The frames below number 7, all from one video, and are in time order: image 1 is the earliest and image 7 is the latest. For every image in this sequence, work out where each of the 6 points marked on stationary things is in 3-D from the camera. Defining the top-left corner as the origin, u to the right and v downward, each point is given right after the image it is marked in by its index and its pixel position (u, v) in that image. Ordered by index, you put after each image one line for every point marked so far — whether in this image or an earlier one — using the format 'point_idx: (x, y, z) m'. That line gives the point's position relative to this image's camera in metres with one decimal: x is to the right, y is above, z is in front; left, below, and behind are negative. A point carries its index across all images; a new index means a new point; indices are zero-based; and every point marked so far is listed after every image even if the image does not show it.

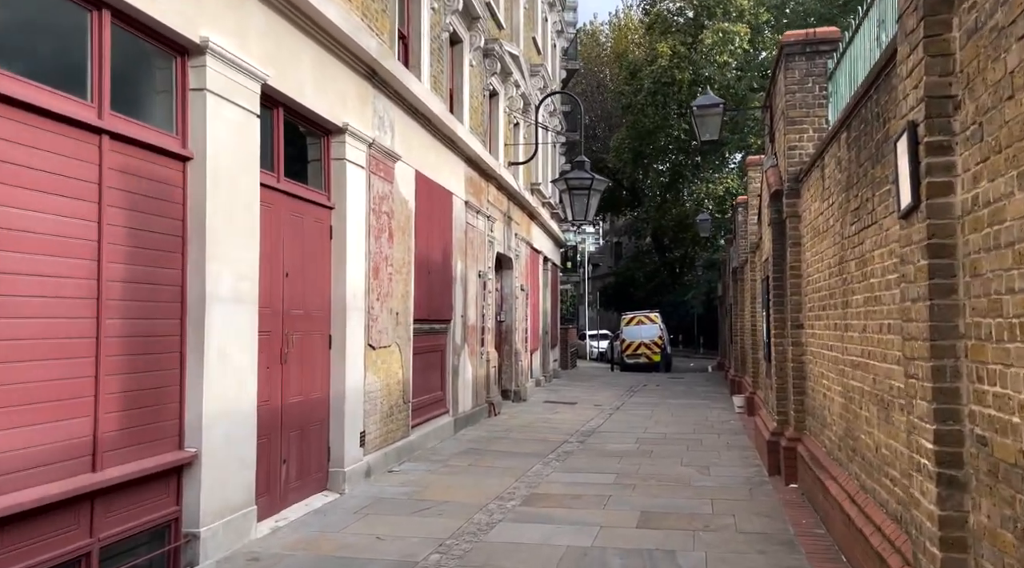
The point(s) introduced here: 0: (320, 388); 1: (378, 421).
0: (-1.9, -1.0, +8.6) m
1: (-1.5, -1.5, +10.0) m
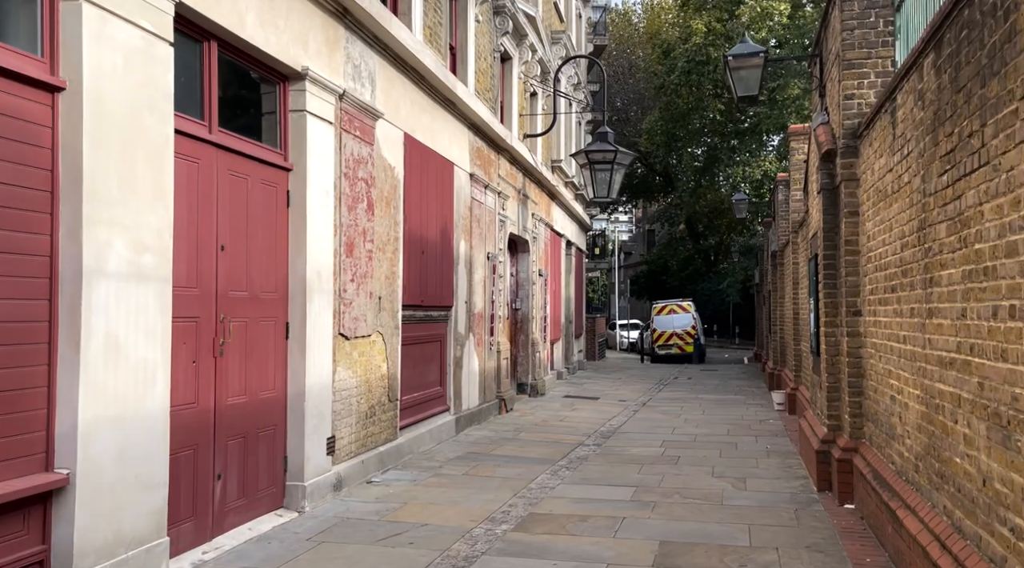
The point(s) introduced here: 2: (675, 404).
0: (-1.9, -0.8, +7.1) m
1: (-1.5, -1.3, +8.5) m
2: (+3.1, -2.3, +17.2) m
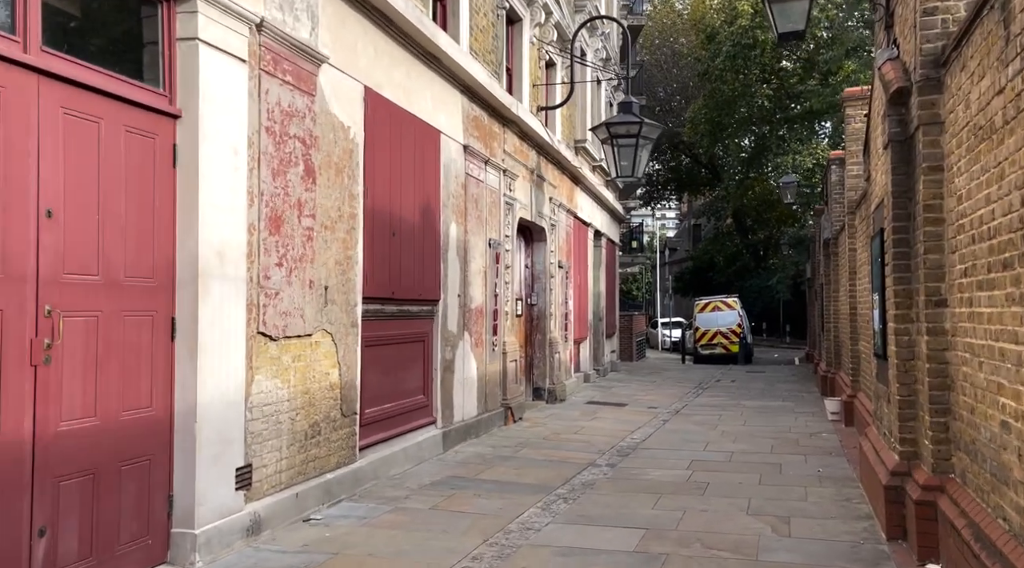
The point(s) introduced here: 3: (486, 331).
0: (-2.2, -0.7, +5.3) m
1: (-1.7, -1.2, +6.7) m
2: (+3.4, -2.2, +15.1) m
3: (-0.4, -0.6, +11.9) m
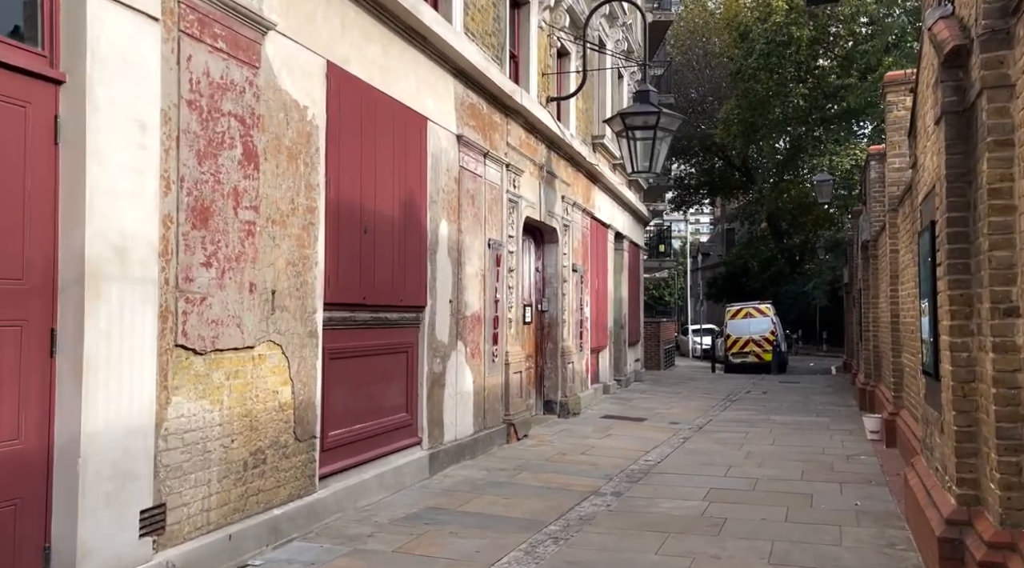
0: (-2.4, -0.7, +4.3) m
1: (-1.9, -1.3, +5.7) m
2: (+3.5, -2.3, +13.8) m
3: (-0.3, -0.7, +10.8) m
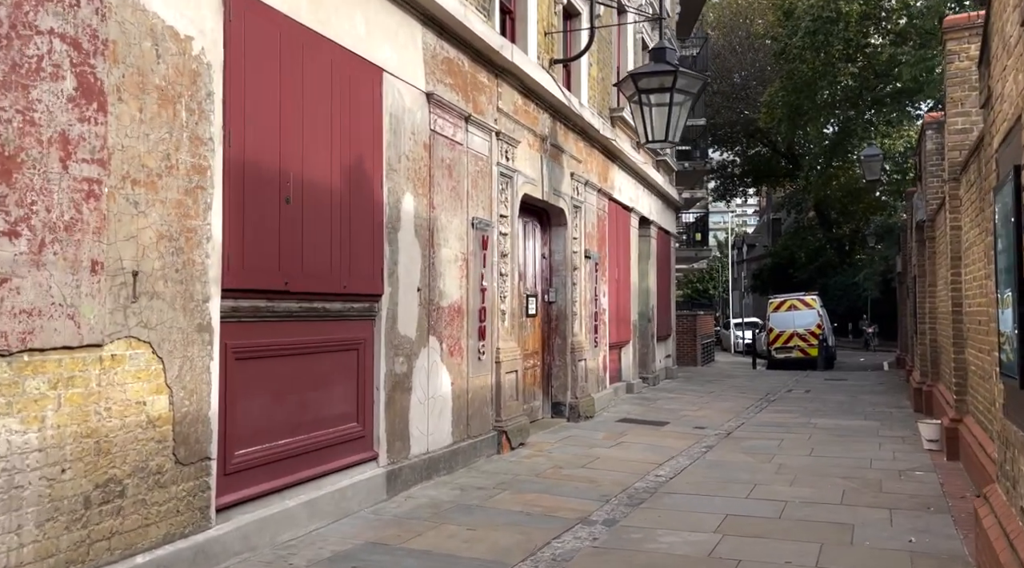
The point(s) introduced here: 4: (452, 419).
0: (-2.9, -0.6, +2.9) m
1: (-2.3, -1.1, +4.2) m
2: (+3.6, -2.1, +12.1) m
3: (-0.5, -0.5, +9.2) m
4: (-0.6, -1.4, +8.9) m
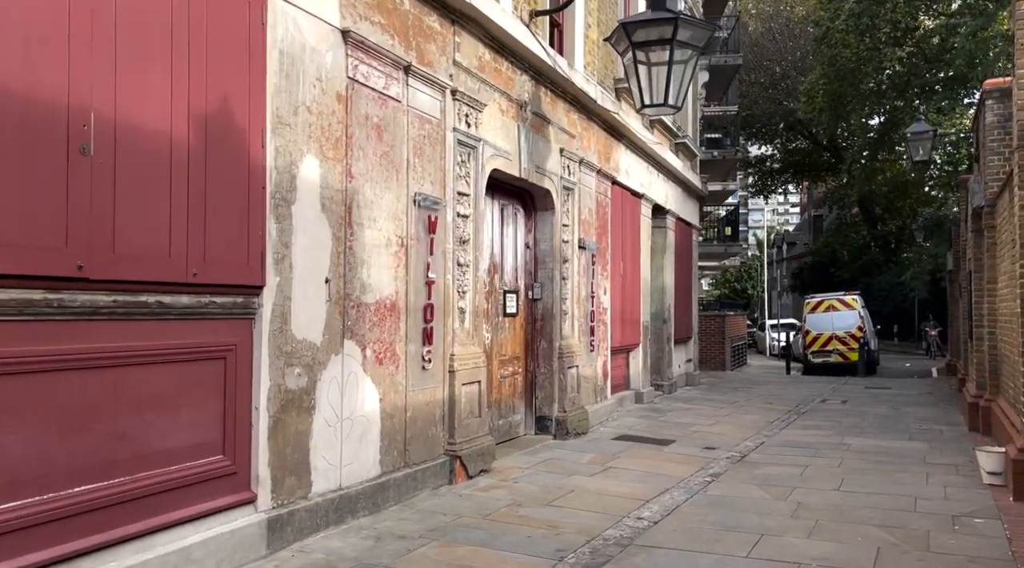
0: (-3.6, -0.6, +1.2) m
1: (-2.9, -1.1, +2.5) m
2: (+3.3, -2.0, +10.1) m
3: (-0.9, -0.5, +7.4) m
4: (-1.1, -1.3, +7.1) m
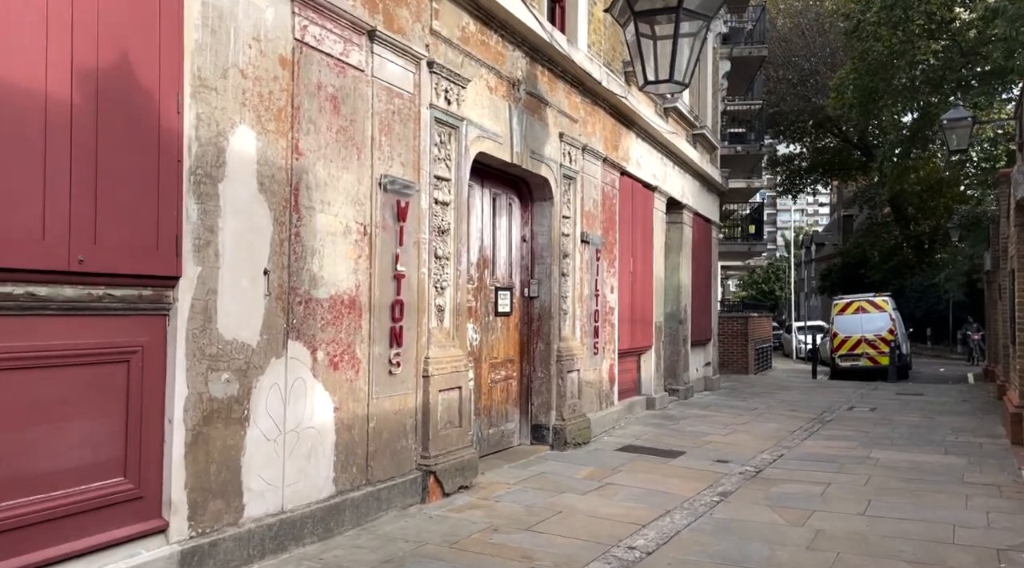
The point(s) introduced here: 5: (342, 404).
0: (-4.0, -0.5, +0.4) m
1: (-3.3, -1.0, +1.7) m
2: (+3.2, -2.0, +9.1) m
3: (-1.1, -0.4, +6.5) m
4: (-1.2, -1.2, +6.2) m
5: (-1.2, -0.9, +6.3) m
